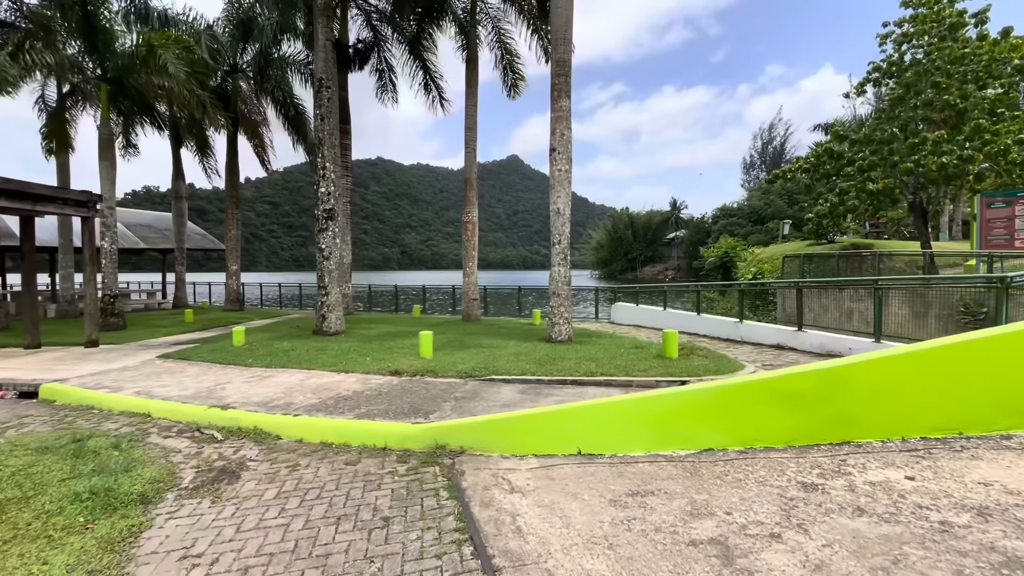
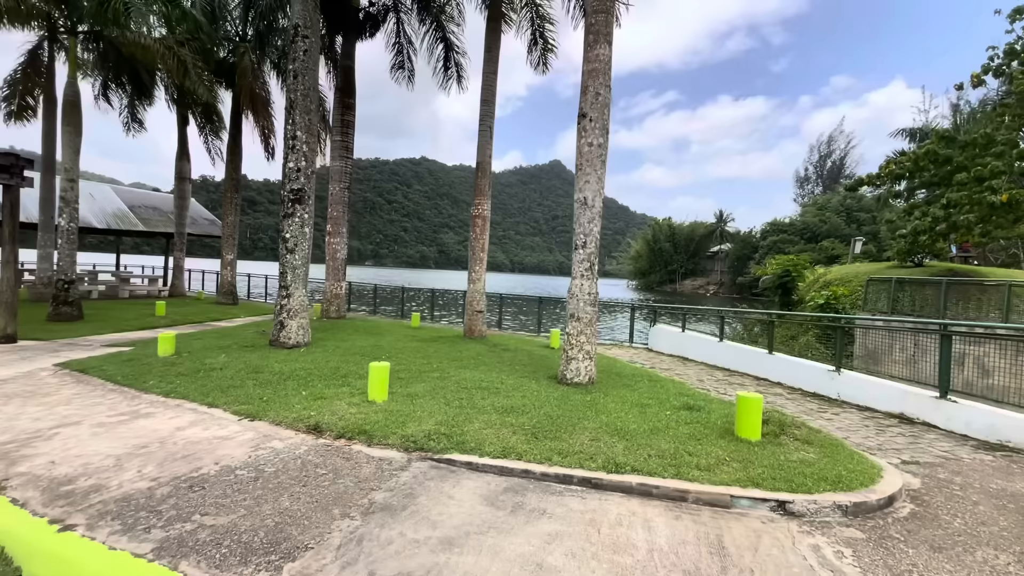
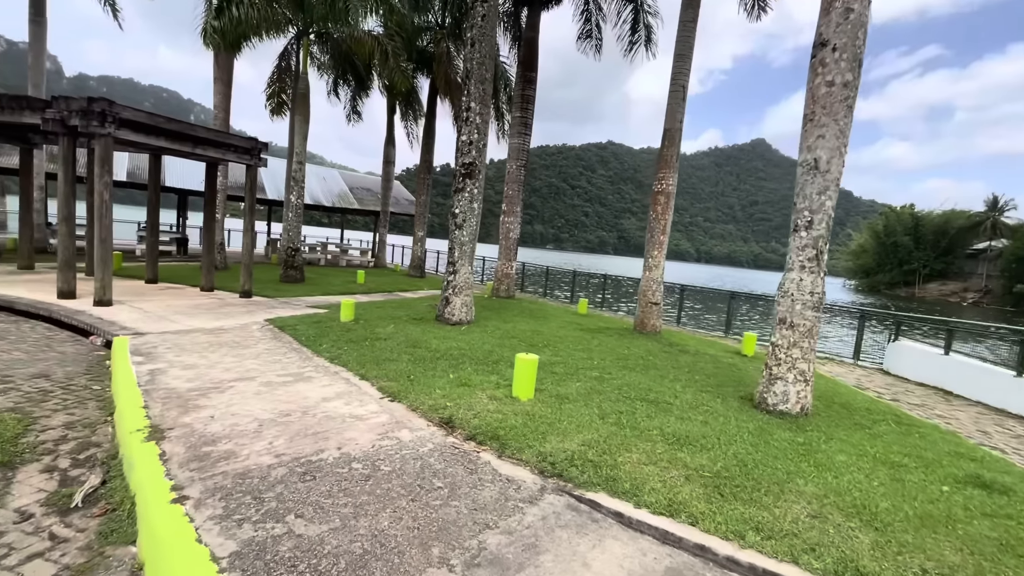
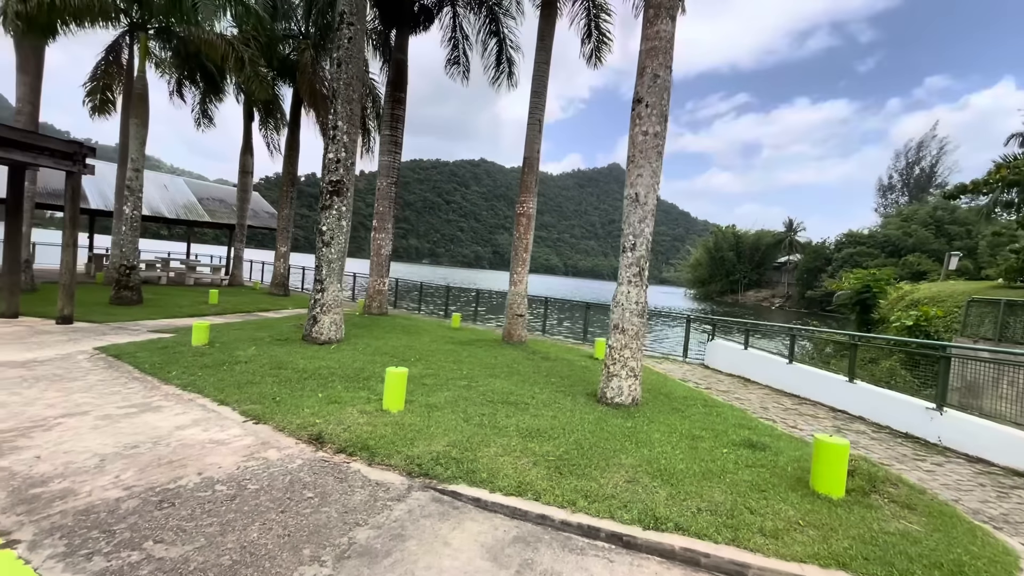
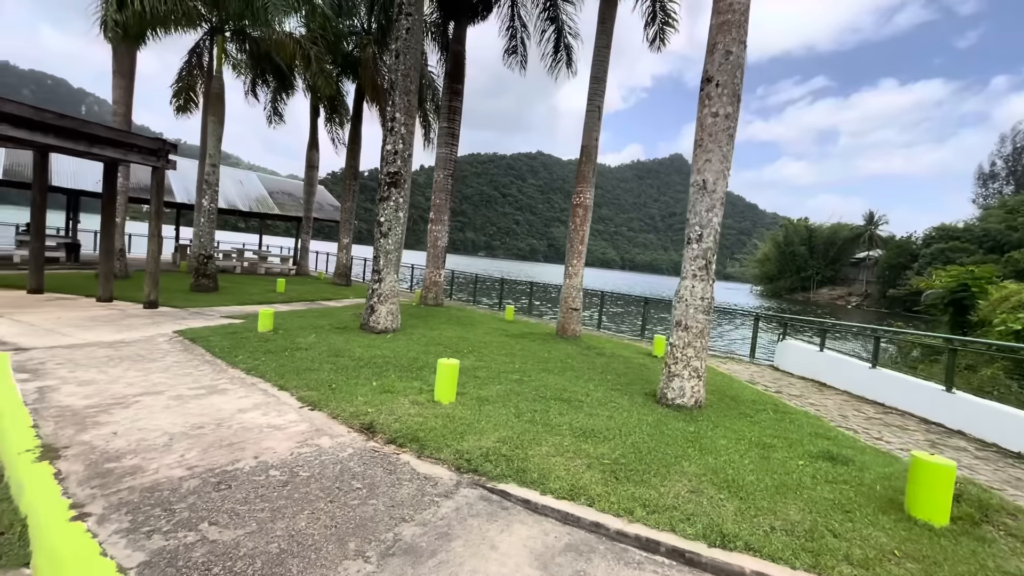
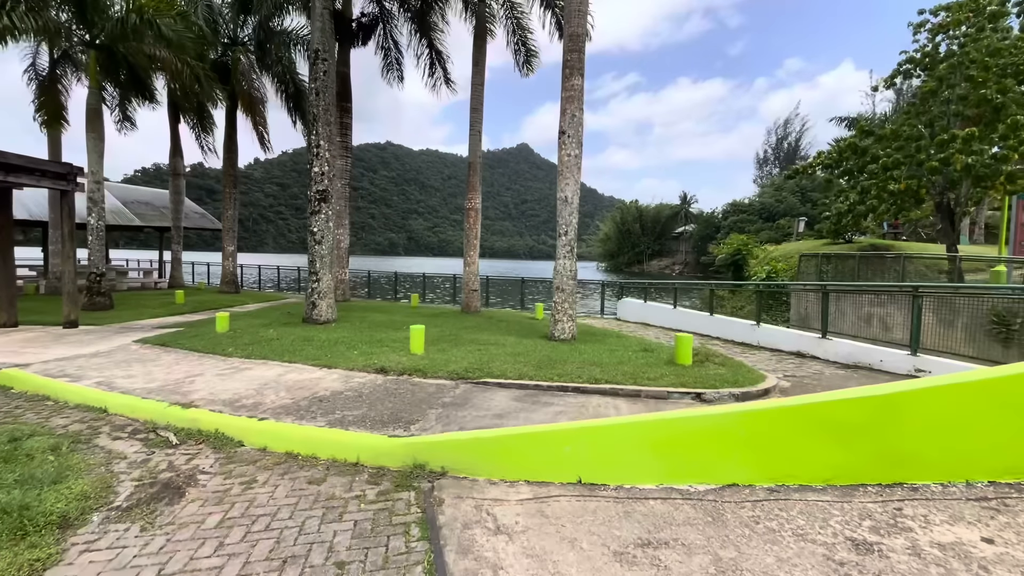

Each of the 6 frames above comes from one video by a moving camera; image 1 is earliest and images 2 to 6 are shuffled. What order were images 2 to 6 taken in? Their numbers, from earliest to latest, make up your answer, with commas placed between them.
6, 2, 4, 5, 3
